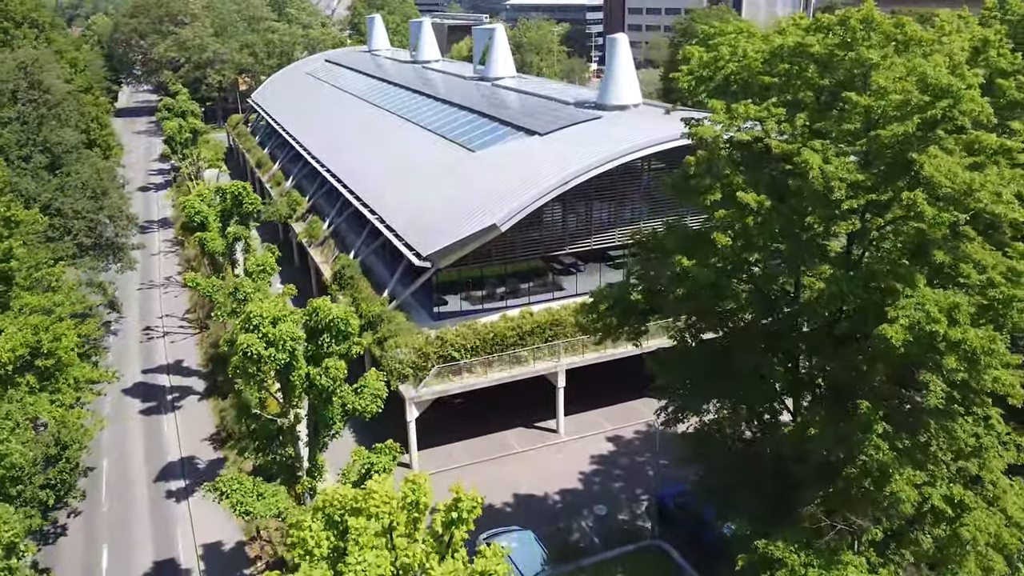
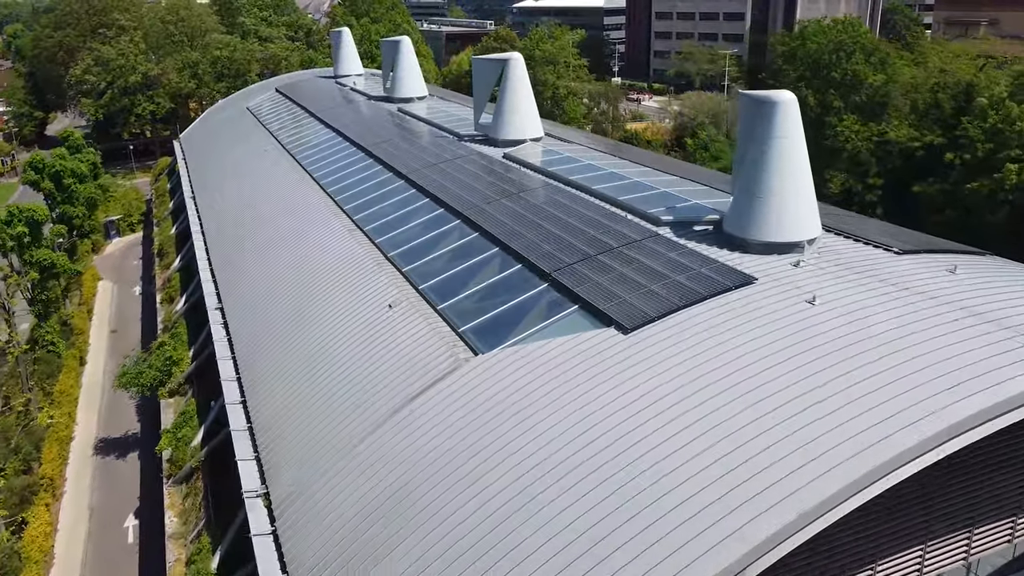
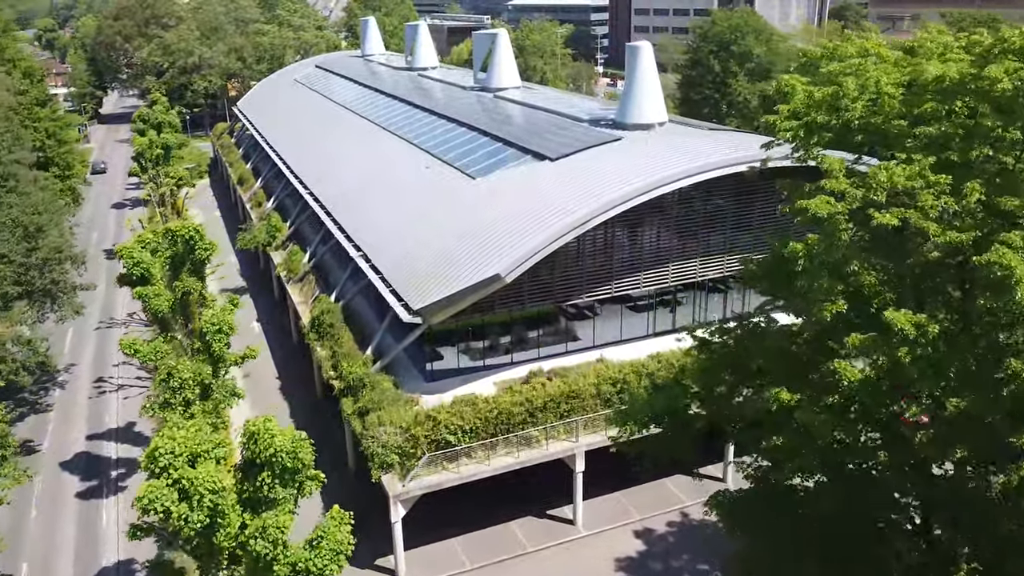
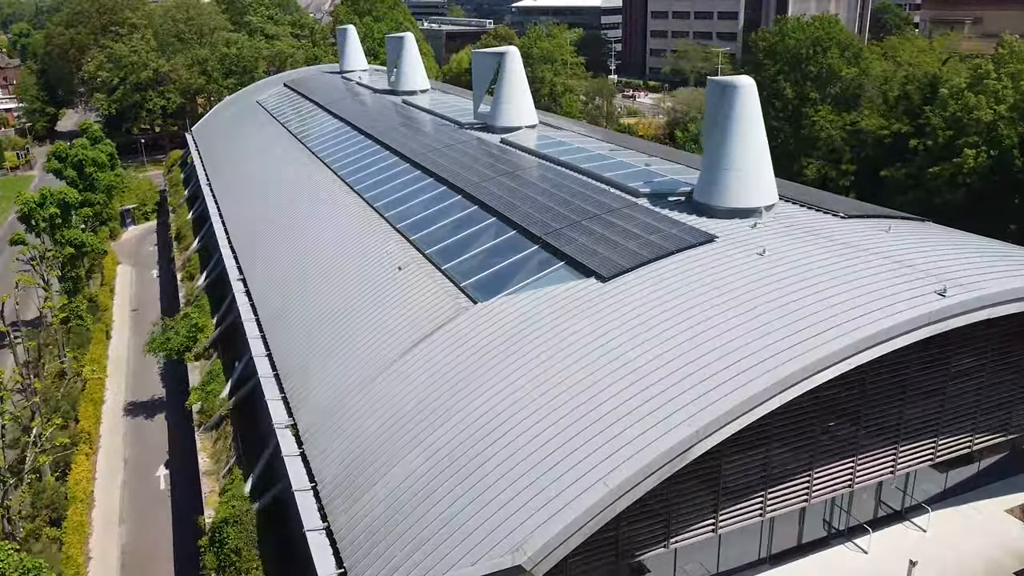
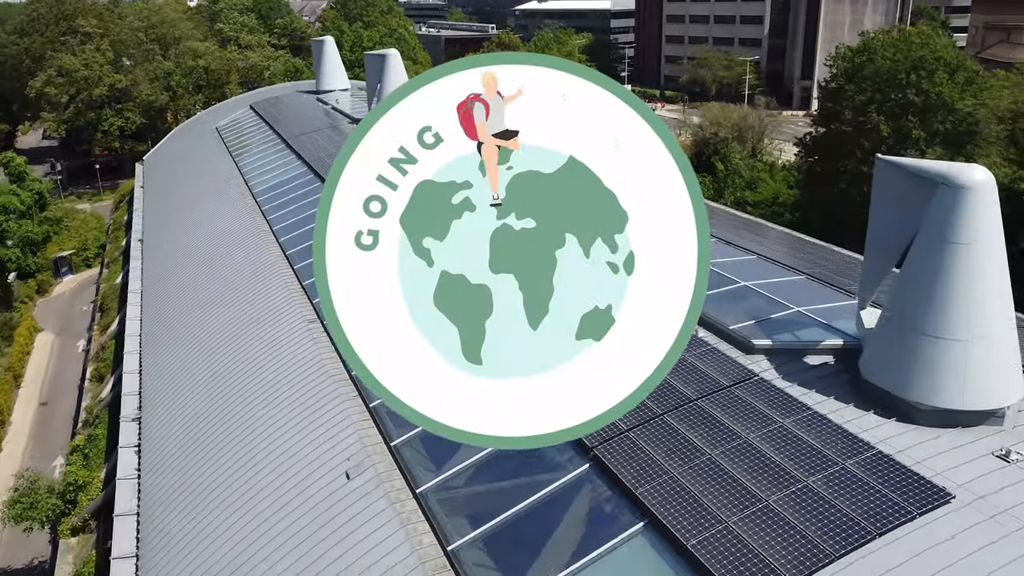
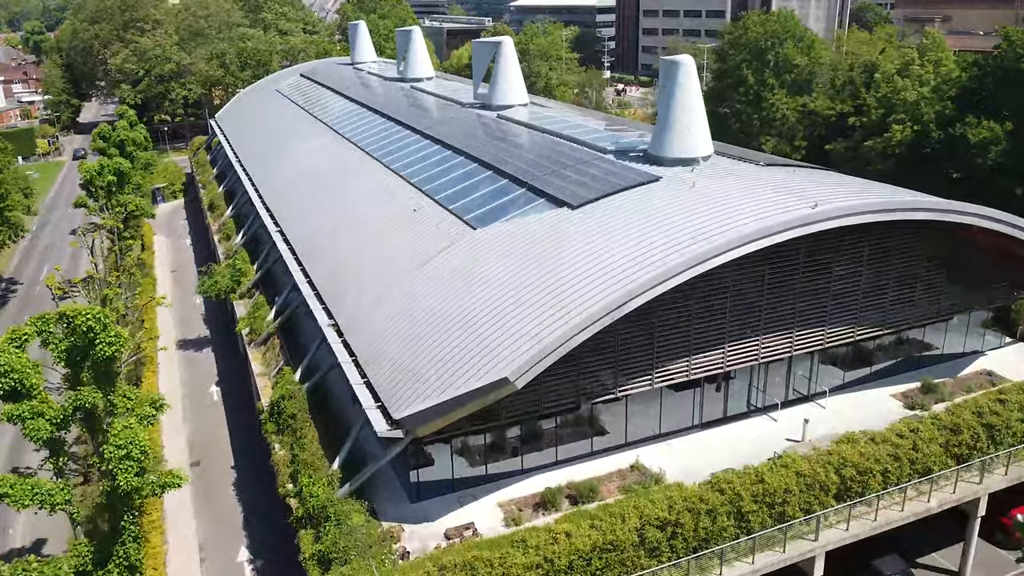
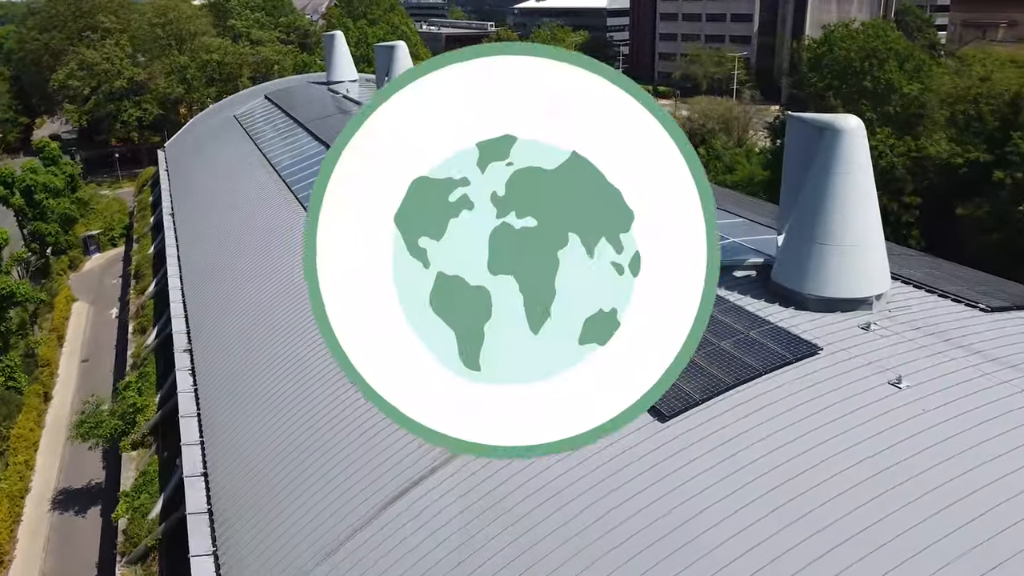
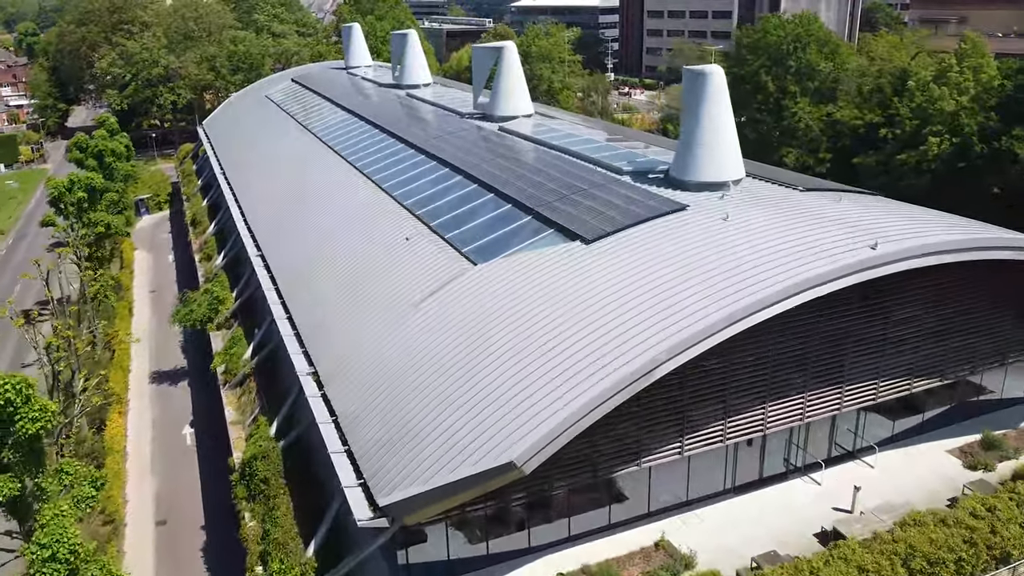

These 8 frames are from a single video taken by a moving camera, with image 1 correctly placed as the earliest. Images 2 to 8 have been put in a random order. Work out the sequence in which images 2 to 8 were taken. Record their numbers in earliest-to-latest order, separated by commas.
3, 6, 8, 4, 2, 7, 5
